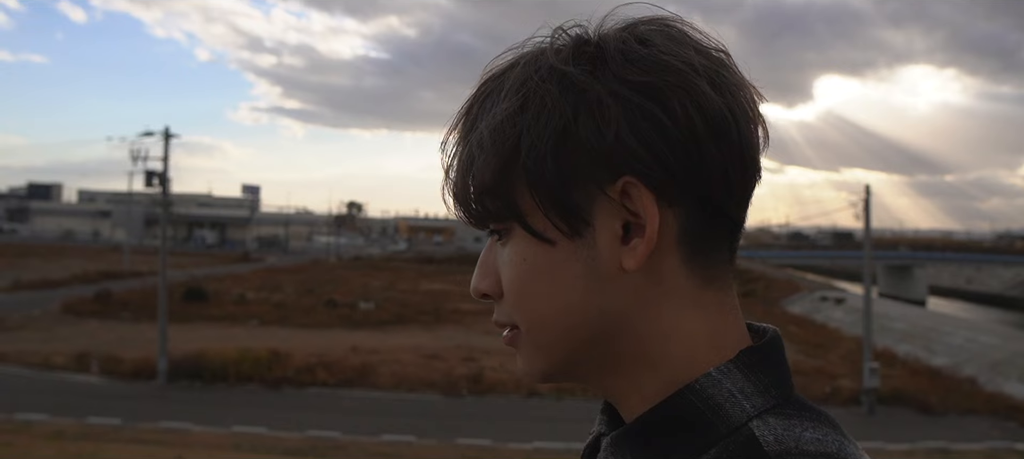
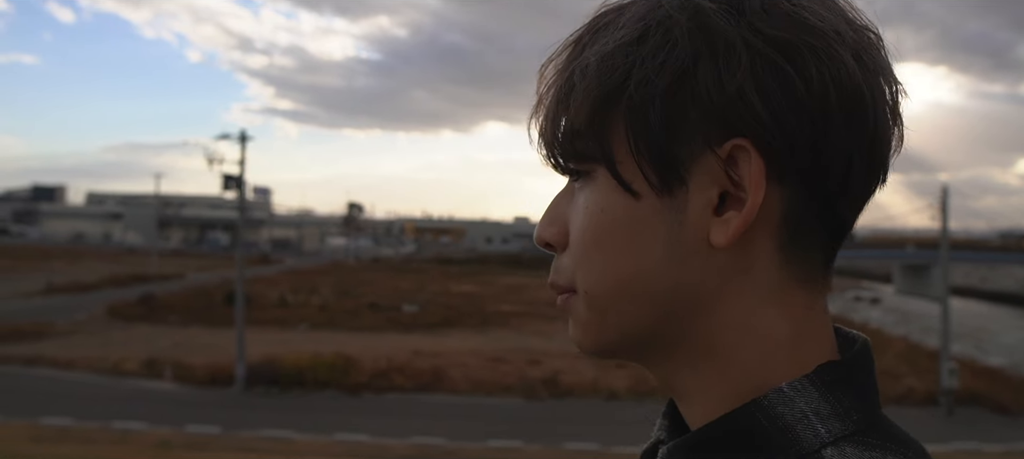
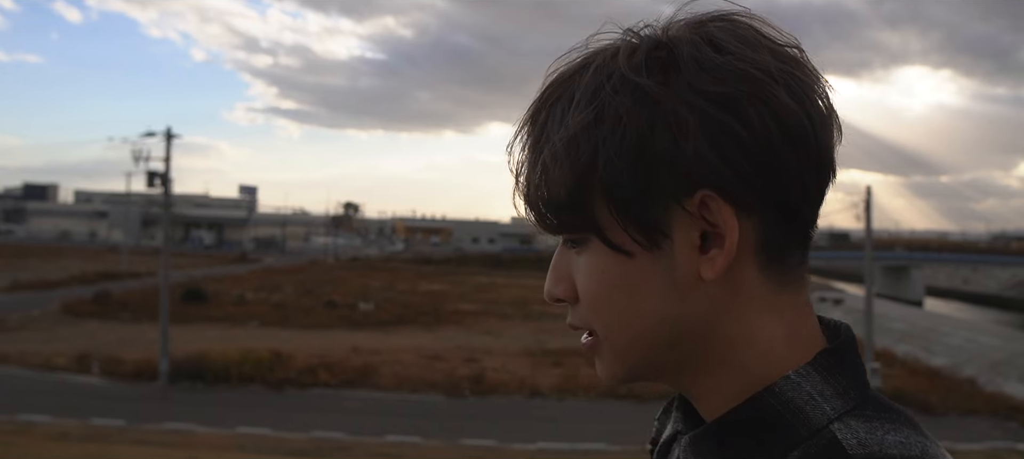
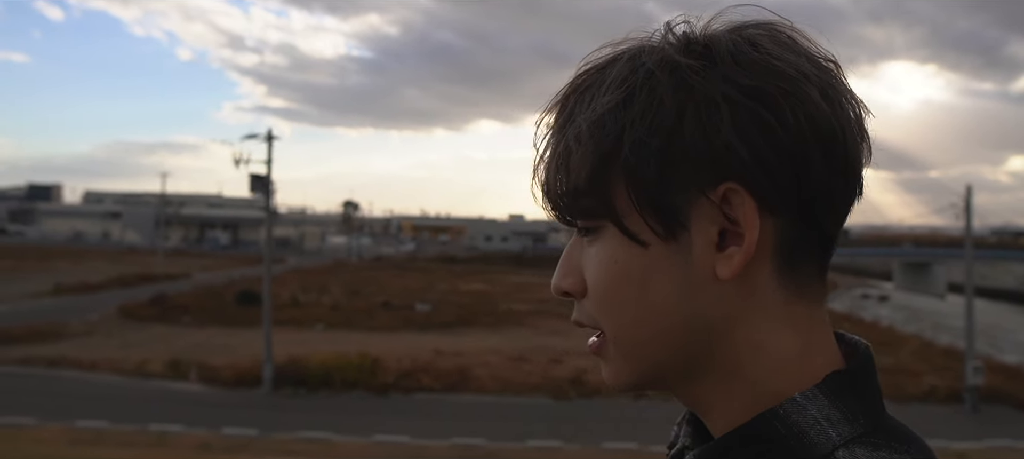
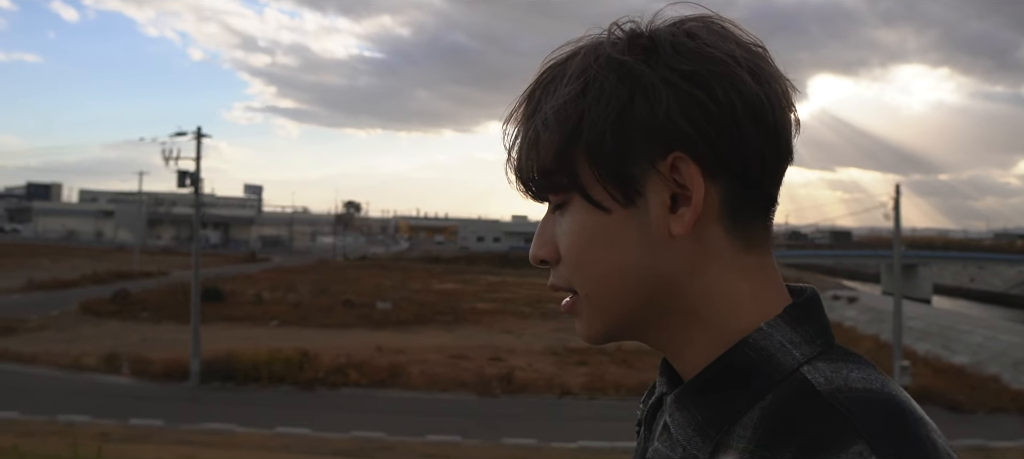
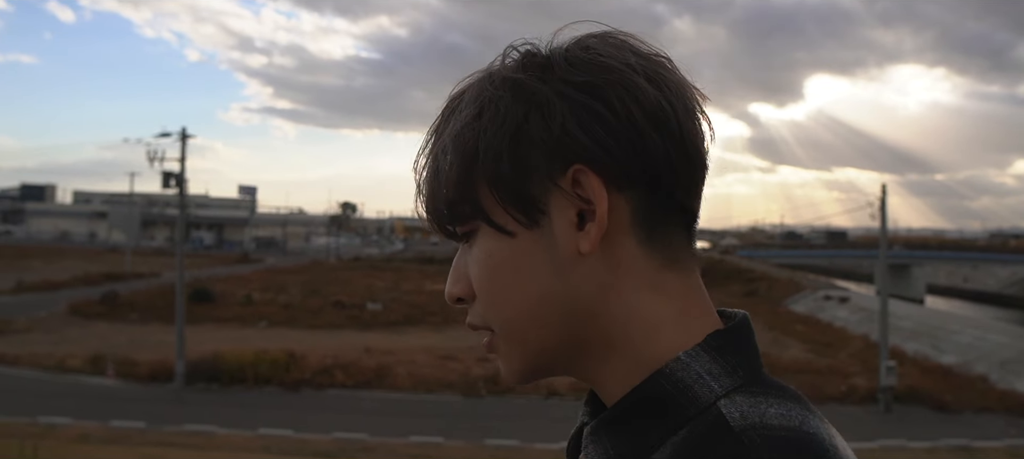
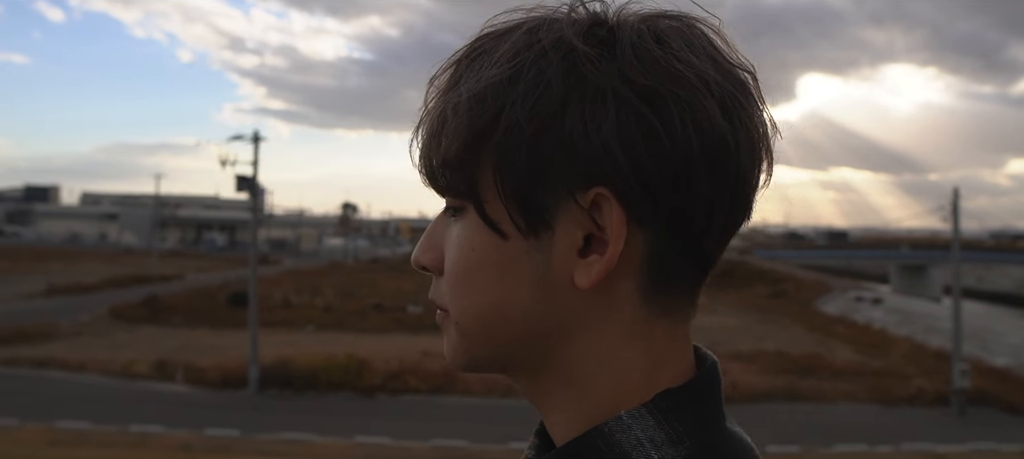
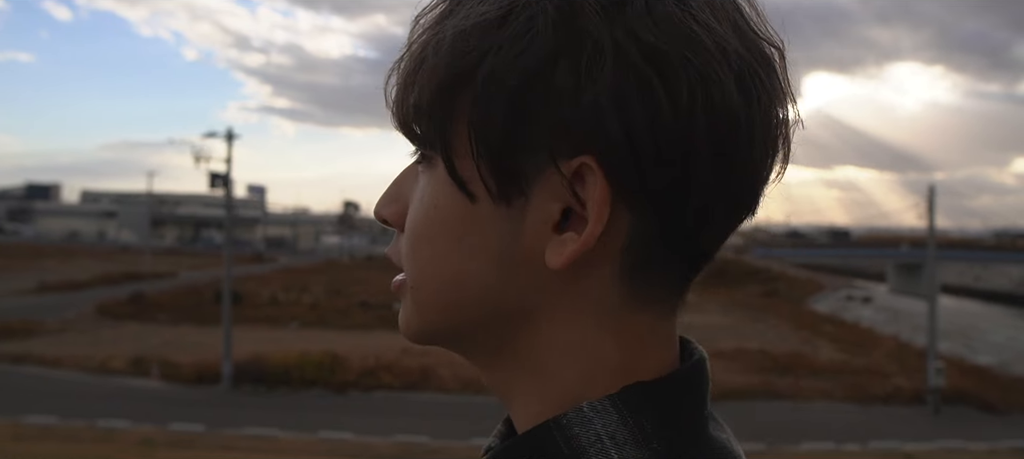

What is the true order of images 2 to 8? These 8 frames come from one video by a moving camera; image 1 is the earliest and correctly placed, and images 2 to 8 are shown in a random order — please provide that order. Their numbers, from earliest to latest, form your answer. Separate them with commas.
3, 6, 5, 8, 2, 7, 4
